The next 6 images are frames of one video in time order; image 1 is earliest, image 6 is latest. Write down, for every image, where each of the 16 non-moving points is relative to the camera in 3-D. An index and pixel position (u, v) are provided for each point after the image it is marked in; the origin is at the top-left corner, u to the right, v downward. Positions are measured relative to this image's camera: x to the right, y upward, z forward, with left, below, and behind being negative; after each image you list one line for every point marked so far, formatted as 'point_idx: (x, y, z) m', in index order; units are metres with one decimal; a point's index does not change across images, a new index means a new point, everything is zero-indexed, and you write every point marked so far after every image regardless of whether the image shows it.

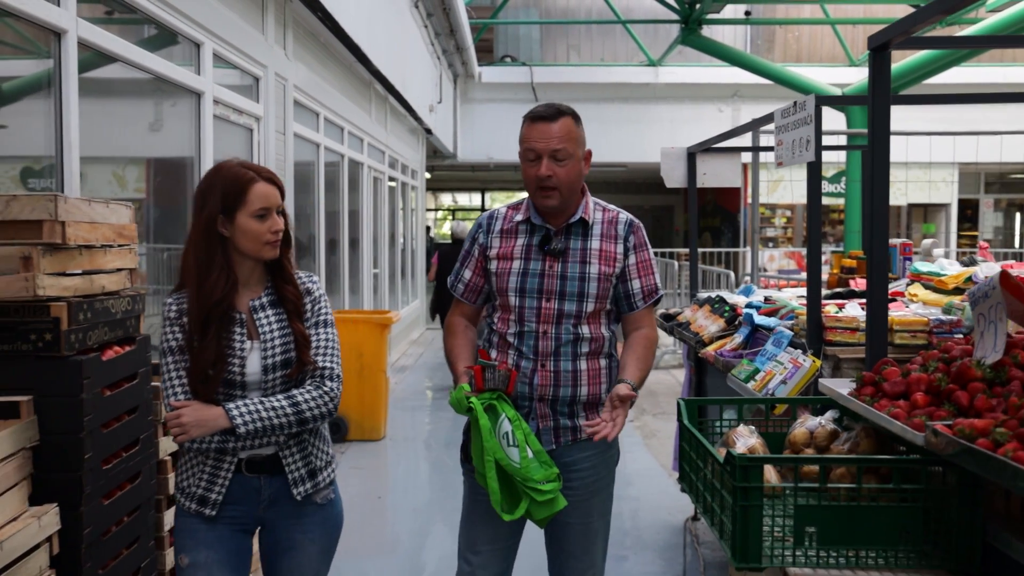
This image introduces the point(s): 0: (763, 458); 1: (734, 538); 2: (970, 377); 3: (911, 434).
0: (+0.5, -0.3, +1.7) m
1: (+0.4, -0.5, +1.8) m
2: (+0.9, -0.2, +1.9) m
3: (+0.8, -0.3, +1.8) m
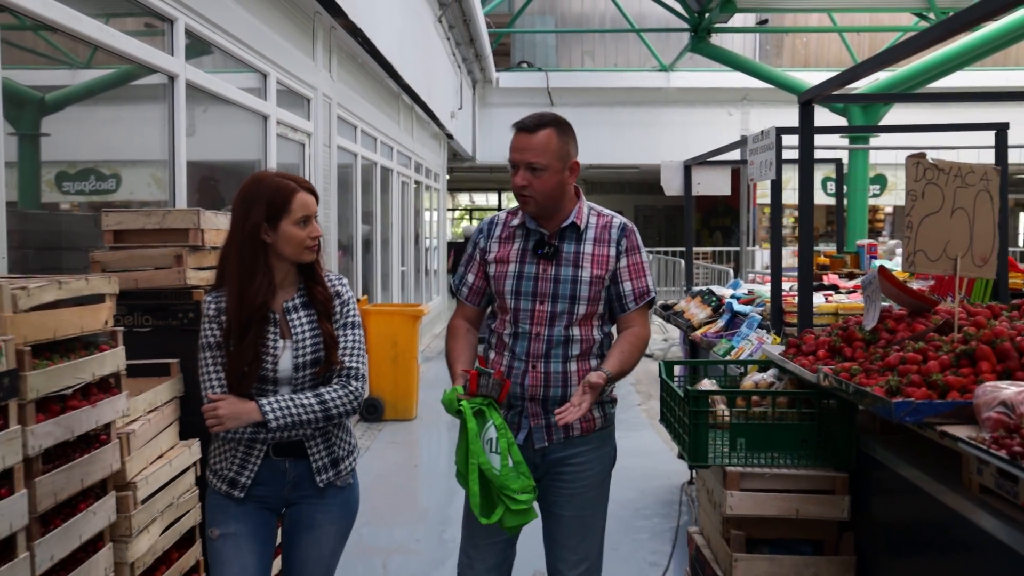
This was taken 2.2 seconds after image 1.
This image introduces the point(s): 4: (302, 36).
0: (+0.6, -0.3, +2.6) m
1: (+0.5, -0.5, +2.7) m
2: (+1.0, -0.2, +2.8) m
3: (+0.9, -0.3, +2.7) m
4: (-1.6, +1.9, +7.1) m
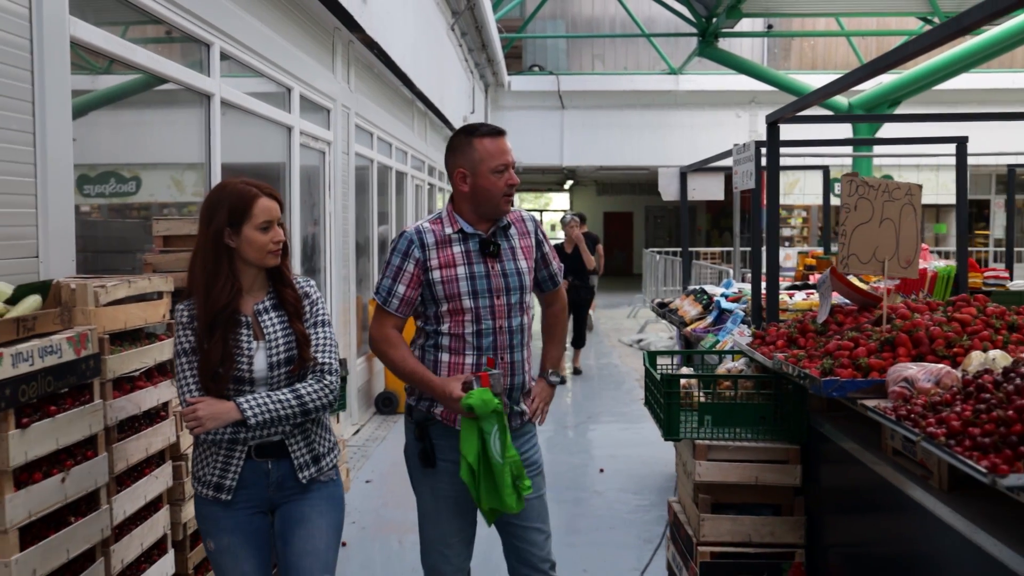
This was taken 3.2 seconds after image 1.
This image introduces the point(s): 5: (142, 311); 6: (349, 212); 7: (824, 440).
0: (+0.6, -0.3, +3.1) m
1: (+0.5, -0.5, +3.1) m
2: (+1.0, -0.1, +3.2) m
3: (+0.9, -0.2, +3.1) m
4: (-1.6, +2.0, +7.5) m
5: (-1.2, -0.1, +3.0) m
6: (-1.5, +0.7, +8.3) m
7: (+1.0, -0.5, +3.0) m
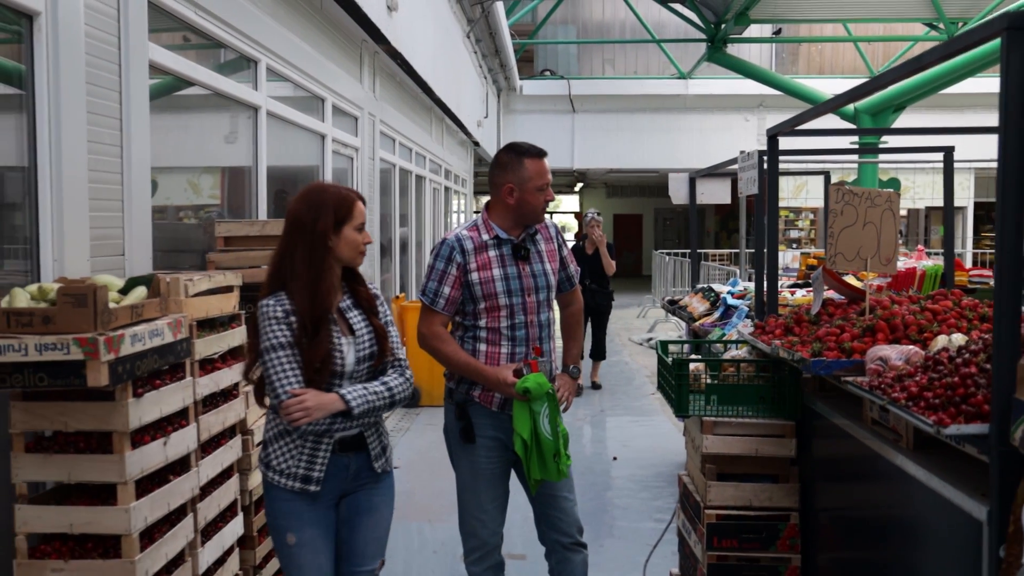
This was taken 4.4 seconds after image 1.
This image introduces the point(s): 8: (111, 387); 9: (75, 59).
0: (+0.7, -0.3, +3.5) m
1: (+0.6, -0.4, +3.5) m
2: (+1.1, -0.1, +3.6) m
3: (+1.0, -0.2, +3.6) m
4: (-1.4, +2.0, +8.0) m
5: (-1.1, -0.1, +3.5) m
6: (-1.3, +0.7, +8.8) m
7: (+1.1, -0.5, +3.4) m
8: (-1.1, -0.3, +2.6) m
9: (-1.6, +0.8, +3.3) m
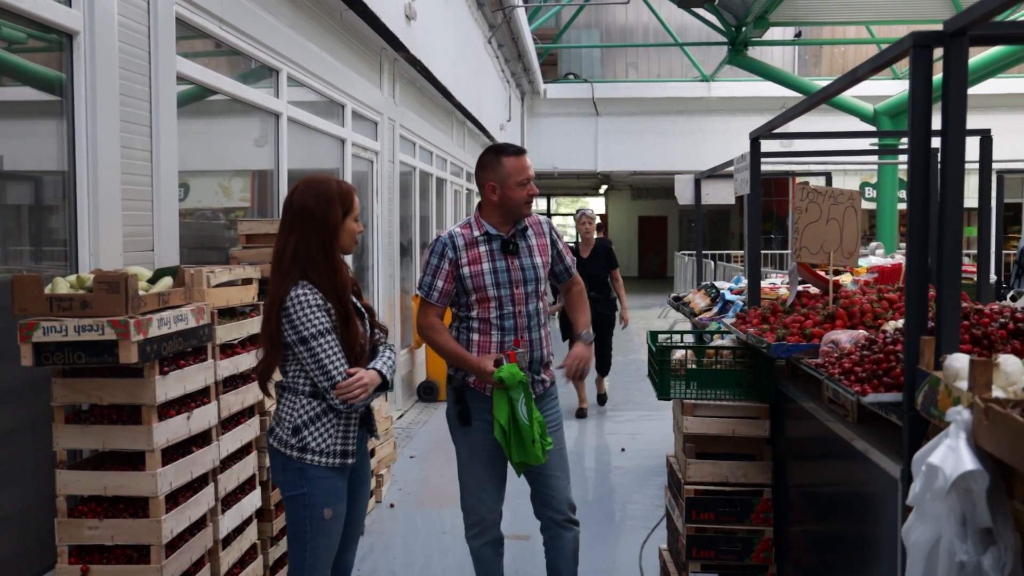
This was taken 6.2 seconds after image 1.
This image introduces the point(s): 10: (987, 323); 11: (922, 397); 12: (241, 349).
0: (+0.7, -0.2, +3.8) m
1: (+0.6, -0.4, +3.8) m
2: (+1.1, -0.1, +3.9) m
3: (+1.0, -0.2, +3.8) m
4: (-1.3, +2.0, +8.3) m
5: (-1.1, 0.0, +3.8) m
6: (-1.2, +0.7, +9.1) m
7: (+1.1, -0.4, +3.7) m
8: (-1.2, -0.2, +2.9) m
9: (-1.6, +0.9, +3.6) m
10: (+1.3, -0.1, +2.5) m
11: (+0.9, -0.3, +2.1) m
12: (-1.1, -0.3, +3.8) m
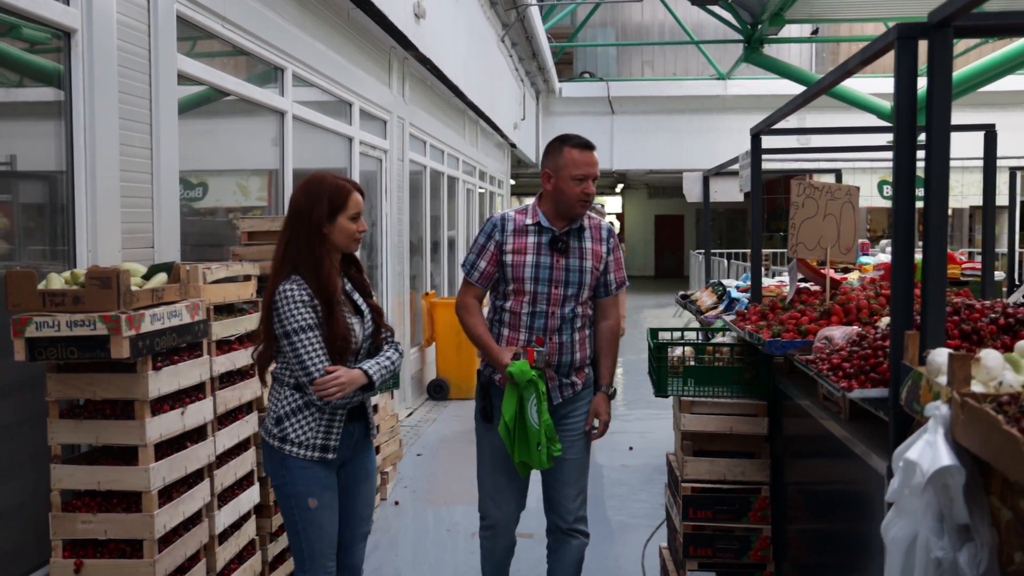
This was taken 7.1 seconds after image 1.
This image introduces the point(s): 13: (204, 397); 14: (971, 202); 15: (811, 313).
0: (+0.6, -0.2, +3.7) m
1: (+0.6, -0.4, +3.8) m
2: (+1.1, -0.1, +3.8) m
3: (+0.9, -0.2, +3.8) m
4: (-1.2, +2.0, +8.4) m
5: (-1.1, 0.0, +3.8) m
6: (-1.1, +0.7, +9.1) m
7: (+1.1, -0.4, +3.7) m
8: (-1.2, -0.2, +2.9) m
9: (-1.6, +0.9, +3.7) m
10: (+1.2, -0.1, +2.5) m
11: (+0.9, -0.2, +2.1) m
12: (-1.1, -0.2, +3.8) m
13: (-1.2, -0.4, +3.5) m
14: (+9.3, +1.7, +18.7) m
15: (+1.1, -0.1, +3.4) m
